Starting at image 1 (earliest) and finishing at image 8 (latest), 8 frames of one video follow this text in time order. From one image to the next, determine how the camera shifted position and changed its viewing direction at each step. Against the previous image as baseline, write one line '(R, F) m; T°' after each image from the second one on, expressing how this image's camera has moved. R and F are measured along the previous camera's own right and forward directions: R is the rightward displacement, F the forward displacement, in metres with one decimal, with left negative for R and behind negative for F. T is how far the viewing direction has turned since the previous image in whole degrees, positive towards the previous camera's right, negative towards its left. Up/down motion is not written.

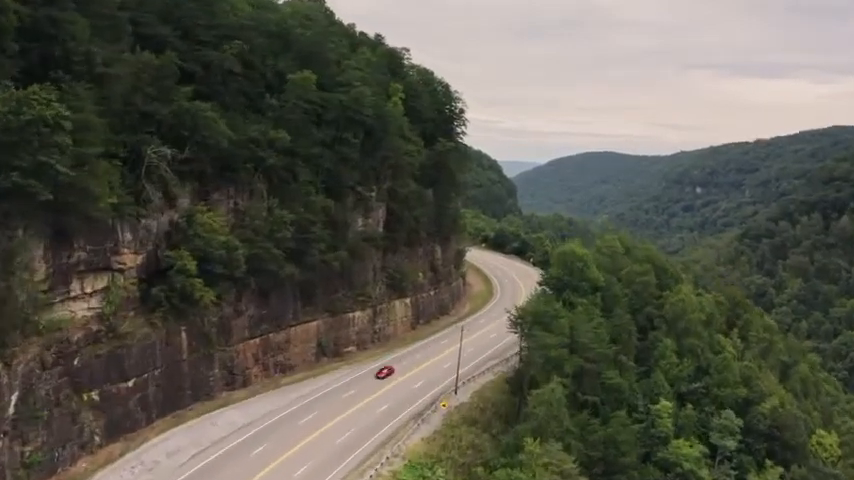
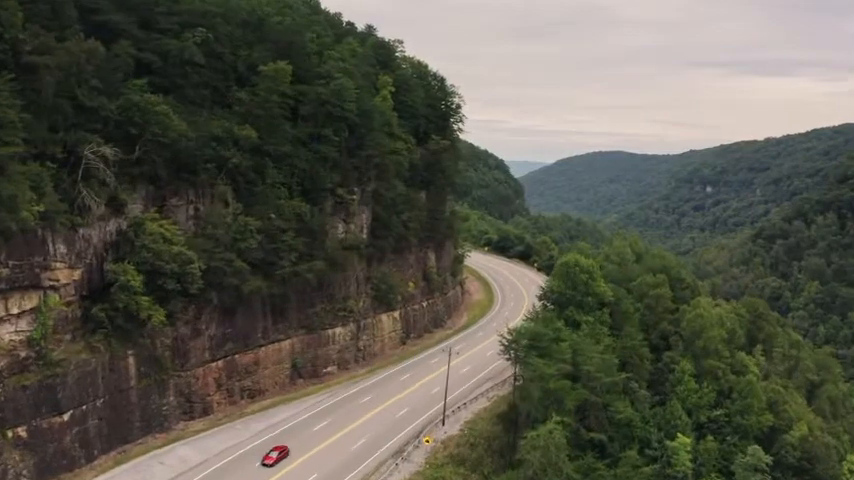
(+1.6, +5.4) m; -1°
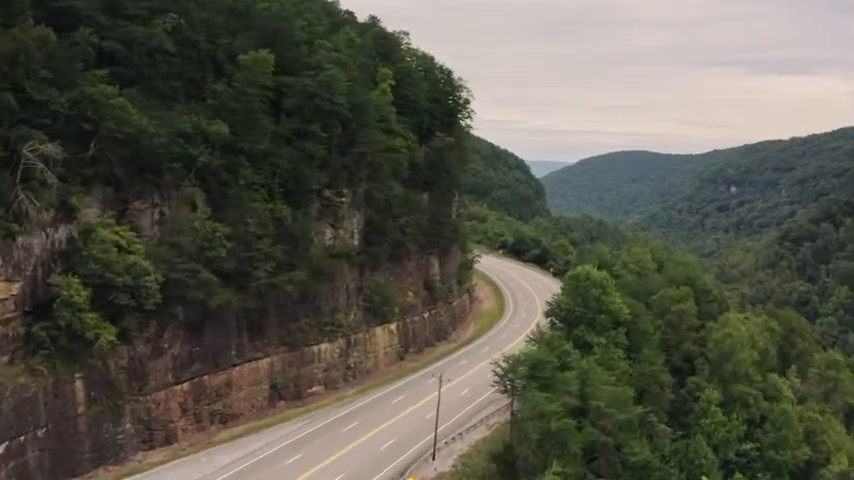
(+1.7, +4.8) m; -2°
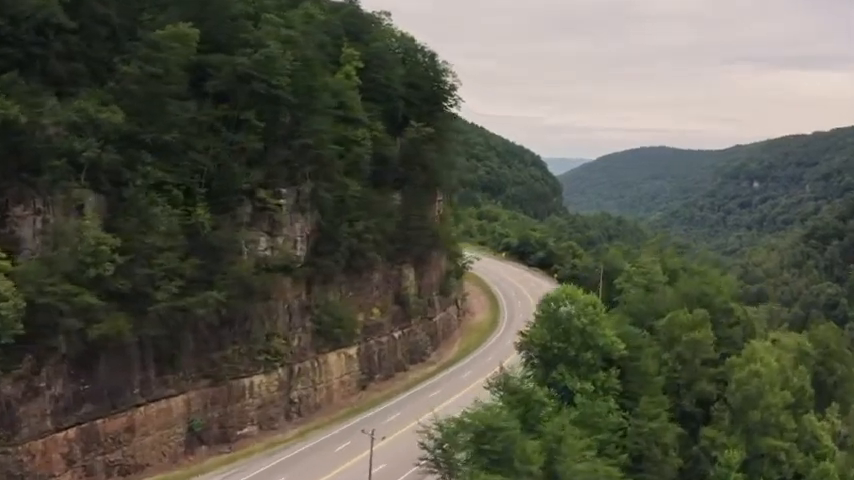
(+3.6, +8.1) m; -2°
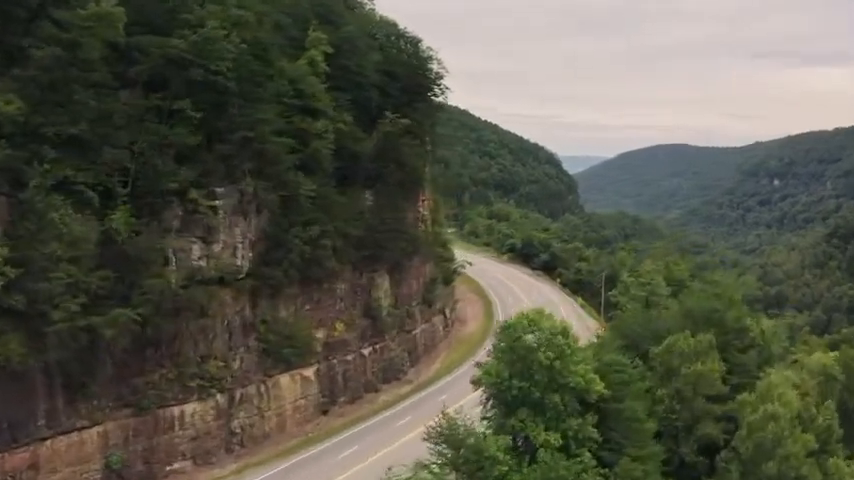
(+2.9, +5.4) m; -1°
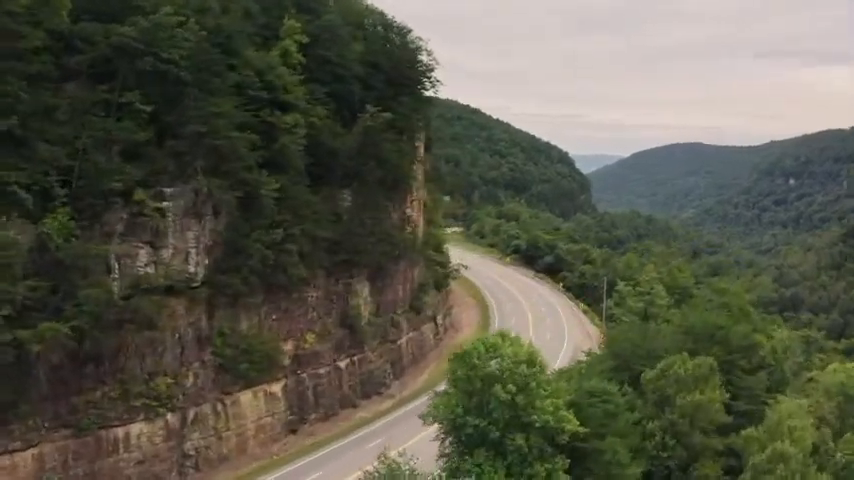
(+1.9, +3.3) m; -1°
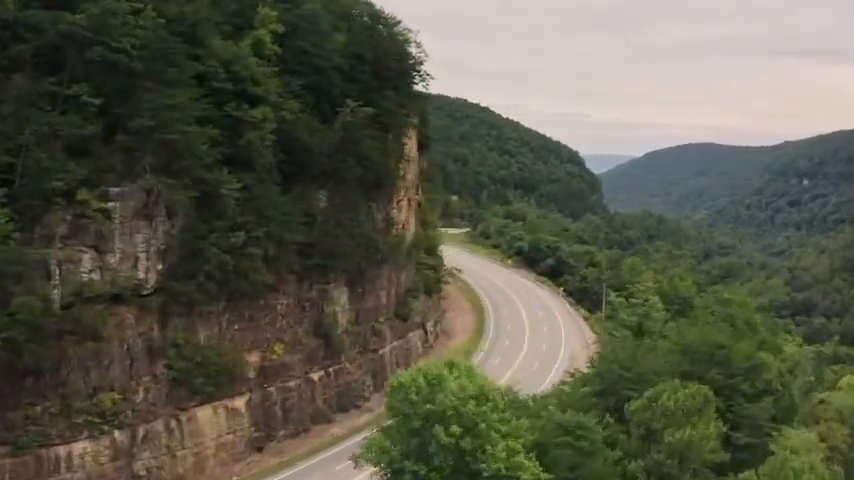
(+1.7, +2.8) m; -1°
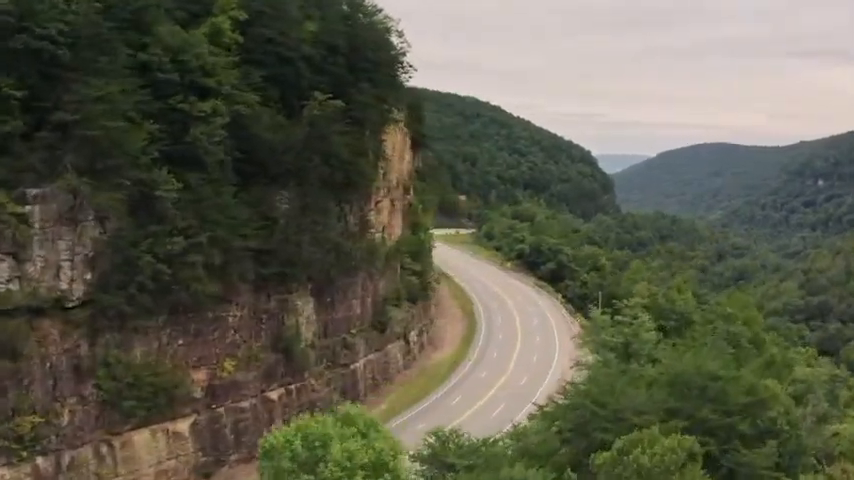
(+2.1, +3.5) m; -1°
